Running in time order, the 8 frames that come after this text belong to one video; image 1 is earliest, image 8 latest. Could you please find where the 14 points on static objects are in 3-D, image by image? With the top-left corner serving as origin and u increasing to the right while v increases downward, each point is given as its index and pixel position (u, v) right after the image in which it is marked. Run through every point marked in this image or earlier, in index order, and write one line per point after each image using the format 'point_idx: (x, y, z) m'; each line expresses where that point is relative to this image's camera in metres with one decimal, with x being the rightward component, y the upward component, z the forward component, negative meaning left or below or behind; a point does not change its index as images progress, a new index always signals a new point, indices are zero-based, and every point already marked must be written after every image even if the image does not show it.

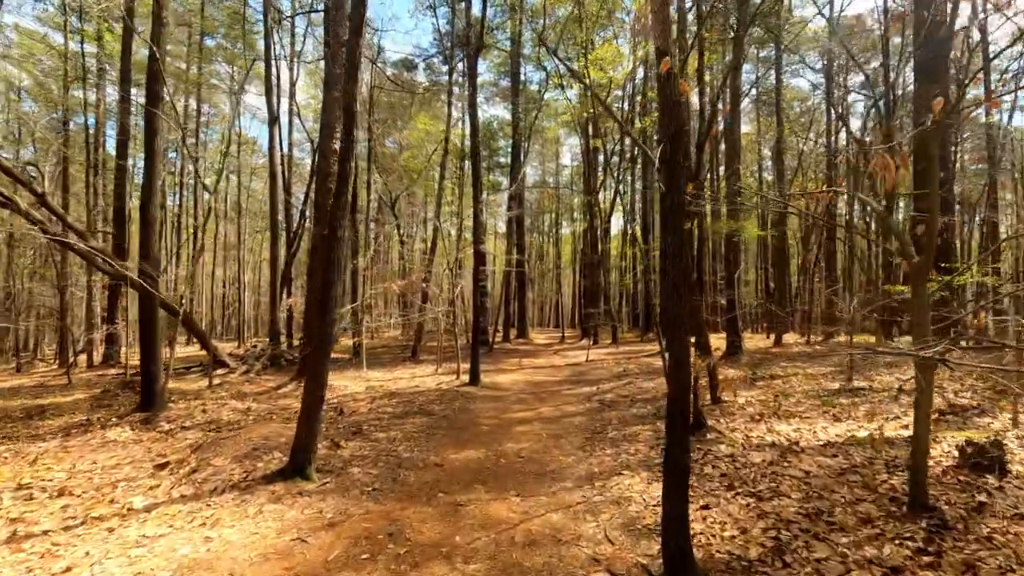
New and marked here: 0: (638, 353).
0: (+4.5, -2.3, +18.7) m
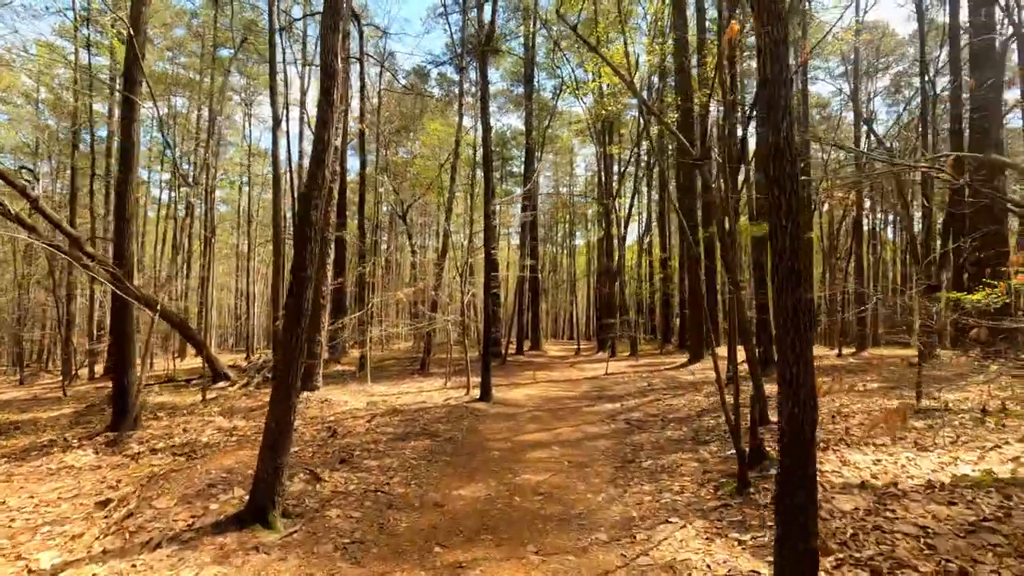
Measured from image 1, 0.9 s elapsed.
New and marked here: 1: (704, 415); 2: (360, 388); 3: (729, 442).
0: (+4.9, -2.6, +17.6) m
1: (+2.8, -1.9, +7.8) m
2: (-3.6, -2.4, +12.9) m
3: (+2.5, -1.7, +5.9) m
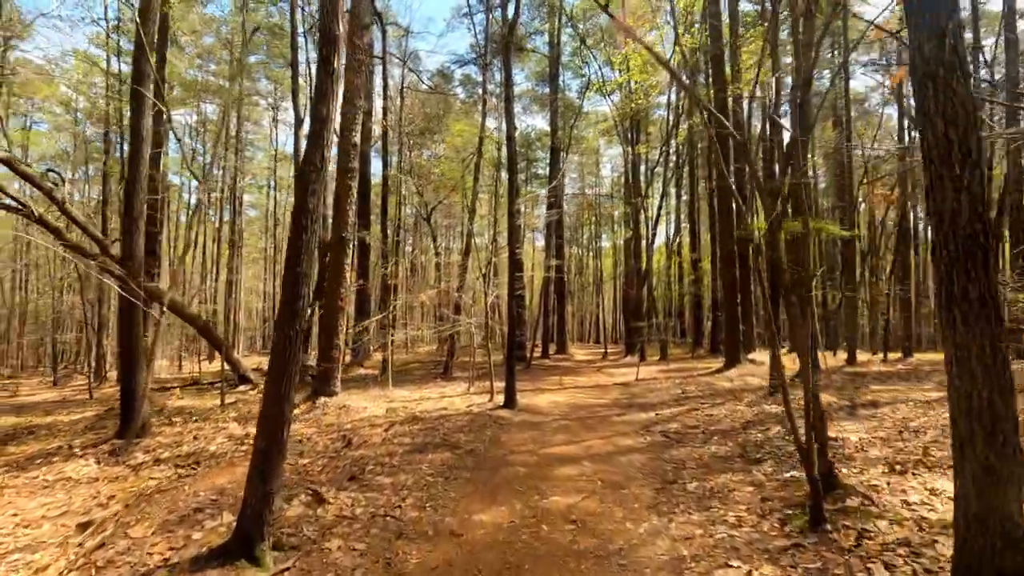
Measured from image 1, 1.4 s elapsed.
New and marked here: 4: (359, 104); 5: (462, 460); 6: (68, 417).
0: (+5.7, -2.6, +16.8) m
1: (+3.2, -1.8, +7.1) m
2: (-3.0, -2.5, +12.5) m
3: (+2.7, -1.7, +5.3) m
4: (-3.1, +3.7, +10.8) m
5: (-0.6, -2.0, +6.1) m
6: (-9.4, -2.7, +11.3) m
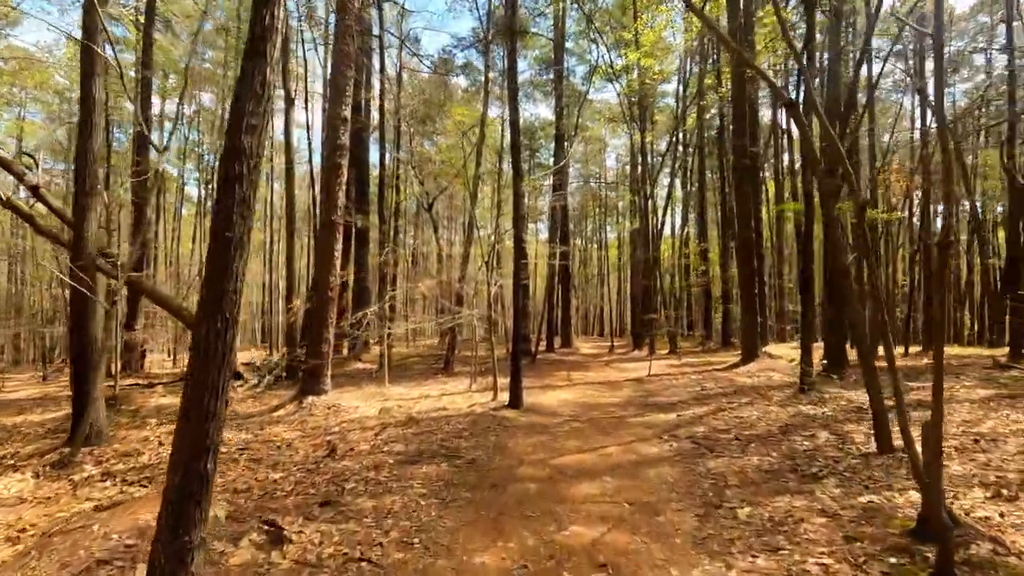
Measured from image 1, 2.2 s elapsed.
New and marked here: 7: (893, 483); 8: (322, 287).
0: (+5.9, -2.3, +15.9) m
1: (+3.3, -1.7, +6.2) m
2: (-2.9, -2.2, +11.6) m
3: (+2.8, -1.6, +4.3) m
4: (-3.0, +3.9, +9.9) m
5: (-0.5, -1.8, +5.2) m
6: (-9.3, -2.5, +10.5) m
7: (+3.0, -1.5, +4.2) m
8: (-3.4, 0.0, +9.6) m
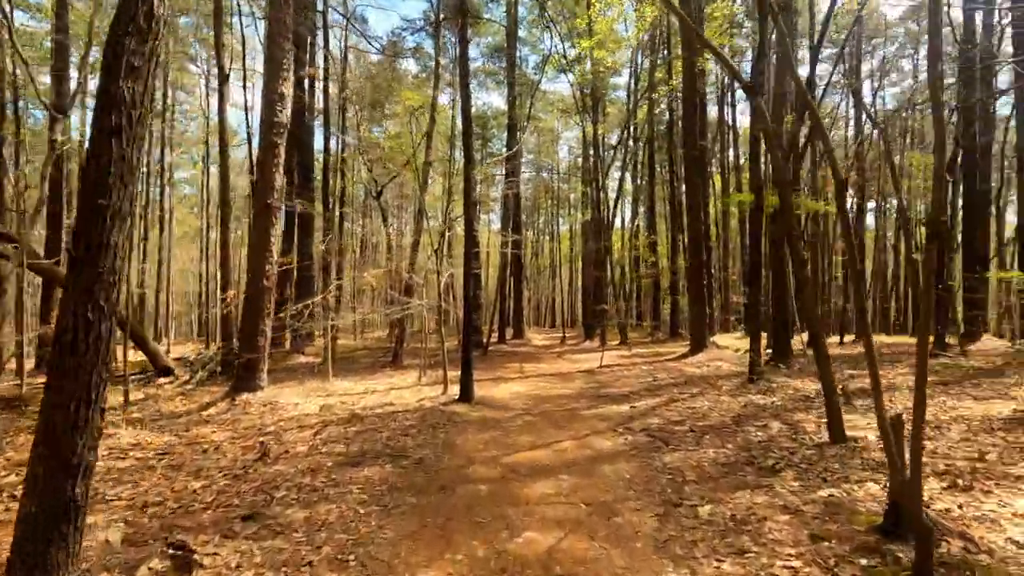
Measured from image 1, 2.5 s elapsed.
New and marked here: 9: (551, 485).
0: (+4.4, -2.0, +16.1) m
1: (+2.7, -1.6, +6.1) m
2: (-4.0, -2.0, +11.0) m
3: (+2.4, -1.5, +4.3) m
4: (-3.8, +4.1, +9.2) m
5: (-1.0, -1.7, +4.8) m
6: (-10.2, -2.3, +9.3) m
7: (+2.6, -1.5, +4.2) m
8: (-4.2, +0.2, +8.9) m
9: (+0.3, -1.7, +4.7) m
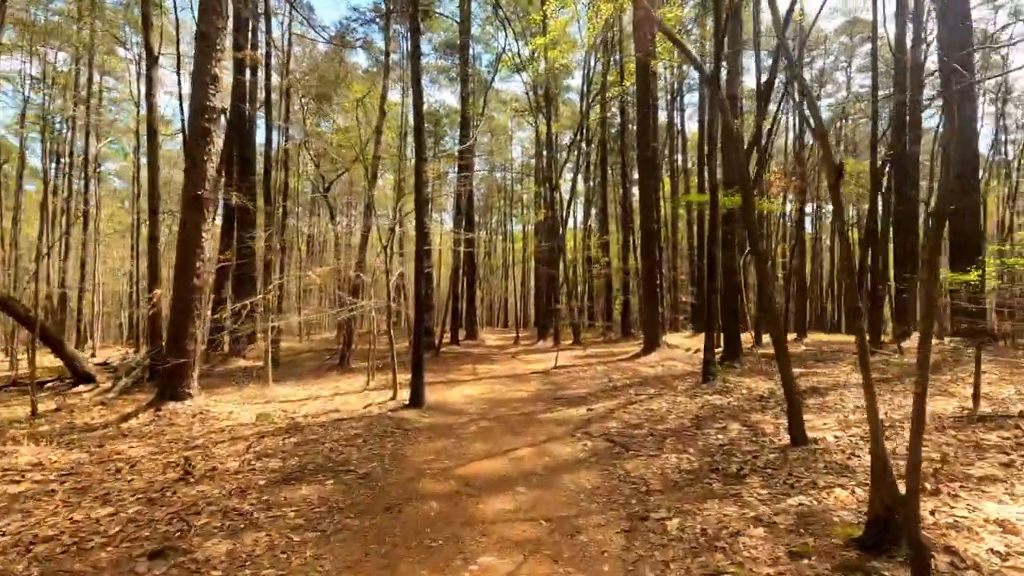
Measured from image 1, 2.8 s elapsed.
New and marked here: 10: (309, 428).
0: (+3.0, -2.0, +16.0) m
1: (+2.2, -1.6, +6.0) m
2: (-4.9, -2.0, +10.3) m
3: (+2.1, -1.5, +4.1) m
4: (-4.6, +4.1, +8.5) m
5: (-1.3, -1.7, +4.4) m
6: (-10.9, -2.3, +8.1) m
7: (+2.3, -1.5, +4.0) m
8: (-5.0, +0.2, +8.2) m
9: (0.0, -1.7, +4.4) m
10: (-2.6, -1.8, +6.9) m
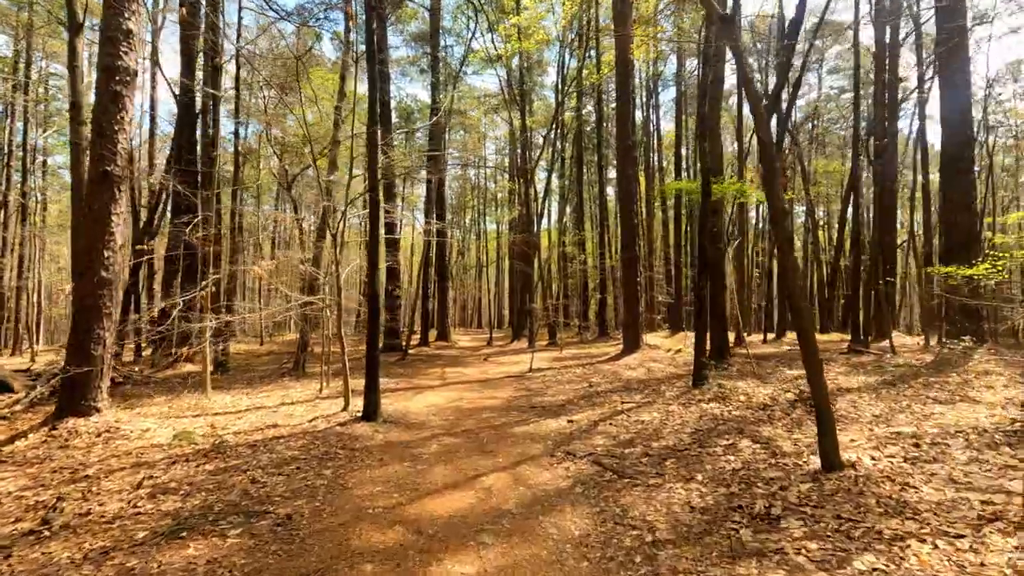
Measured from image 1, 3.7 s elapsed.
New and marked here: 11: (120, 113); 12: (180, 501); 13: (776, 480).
0: (+2.2, -2.0, +15.1) m
1: (+1.9, -1.5, +5.0) m
2: (-5.4, -1.9, +9.0) m
3: (+1.9, -1.4, +3.2) m
4: (-5.0, +4.2, +7.2) m
5: (-1.6, -1.6, +3.3) m
6: (-11.3, -2.2, +6.5) m
7: (+2.1, -1.4, +3.1) m
8: (-5.4, +0.3, +6.9) m
9: (-0.3, -1.6, +3.3) m
10: (-3.0, -1.7, +5.7) m
11: (-5.1, +2.3, +7.0) m
12: (-2.6, -1.6, +4.2) m
13: (+1.9, -1.4, +4.0) m
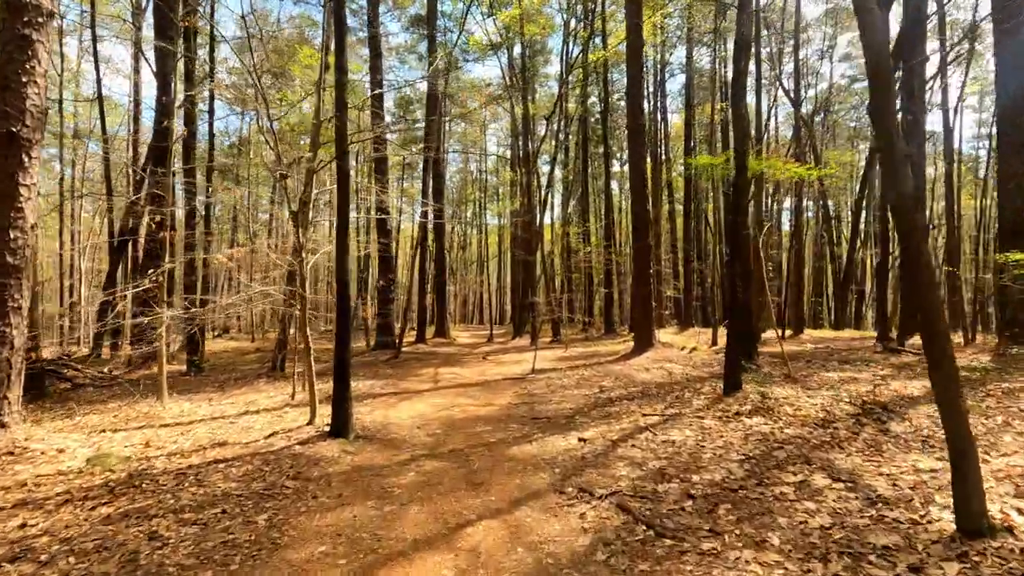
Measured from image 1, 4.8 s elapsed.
0: (+2.3, -1.8, +13.8) m
1: (+1.9, -1.4, +3.7) m
2: (-5.4, -1.8, +7.7) m
3: (+1.8, -1.3, +1.9) m
4: (-5.0, +4.3, +5.9) m
5: (-1.6, -1.5, +2.0) m
6: (-11.4, -2.1, +5.3) m
7: (+2.1, -1.3, +1.8) m
8: (-5.4, +0.4, +5.6) m
9: (-0.3, -1.5, +2.0) m
10: (-3.0, -1.6, +4.5) m
11: (-5.1, +2.4, +5.7) m
12: (-2.6, -1.5, +2.9) m
13: (+1.9, -1.3, +2.7) m
